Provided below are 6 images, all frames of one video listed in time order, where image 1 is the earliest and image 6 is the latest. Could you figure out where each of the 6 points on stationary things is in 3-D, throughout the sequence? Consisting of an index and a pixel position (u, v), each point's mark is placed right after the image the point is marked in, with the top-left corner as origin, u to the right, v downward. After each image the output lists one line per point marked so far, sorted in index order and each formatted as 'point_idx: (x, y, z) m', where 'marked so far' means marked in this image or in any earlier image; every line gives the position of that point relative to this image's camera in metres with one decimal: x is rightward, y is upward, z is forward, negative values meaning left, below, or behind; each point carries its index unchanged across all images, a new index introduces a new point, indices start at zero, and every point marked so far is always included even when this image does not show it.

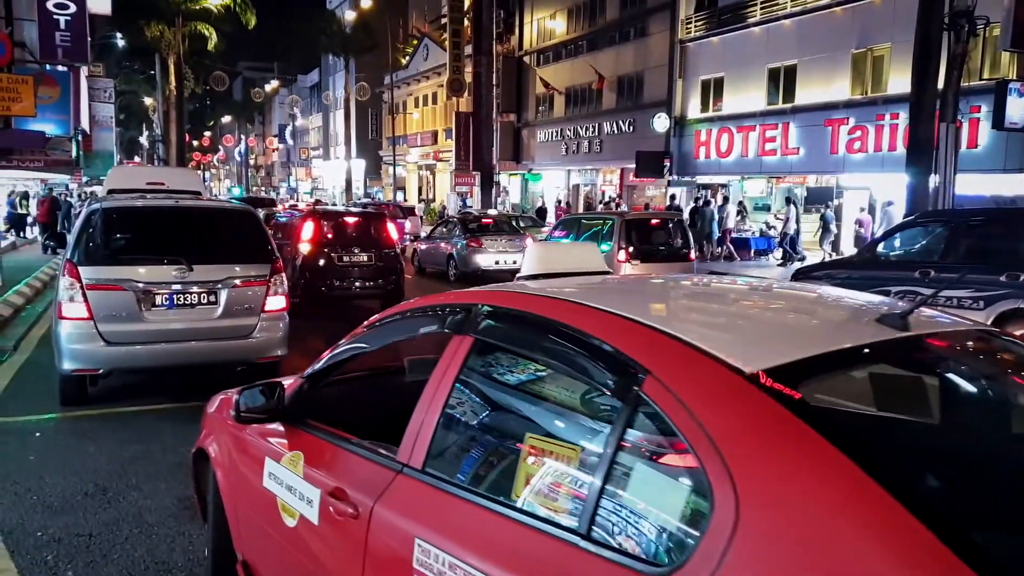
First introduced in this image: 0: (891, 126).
0: (+9.3, +4.0, +19.7) m
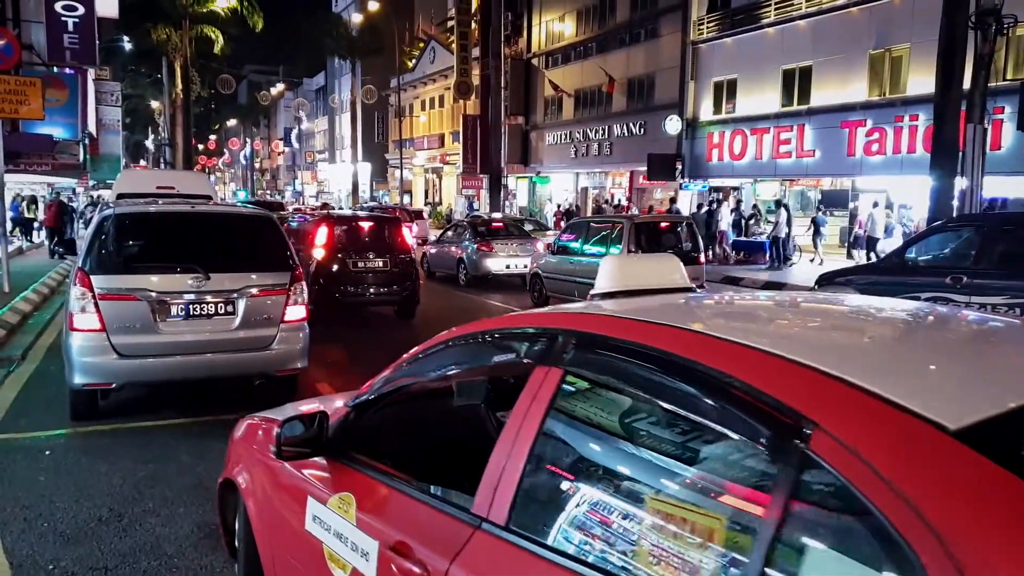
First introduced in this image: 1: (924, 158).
0: (+9.6, +3.9, +19.4) m
1: (+9.8, +3.1, +19.2) m
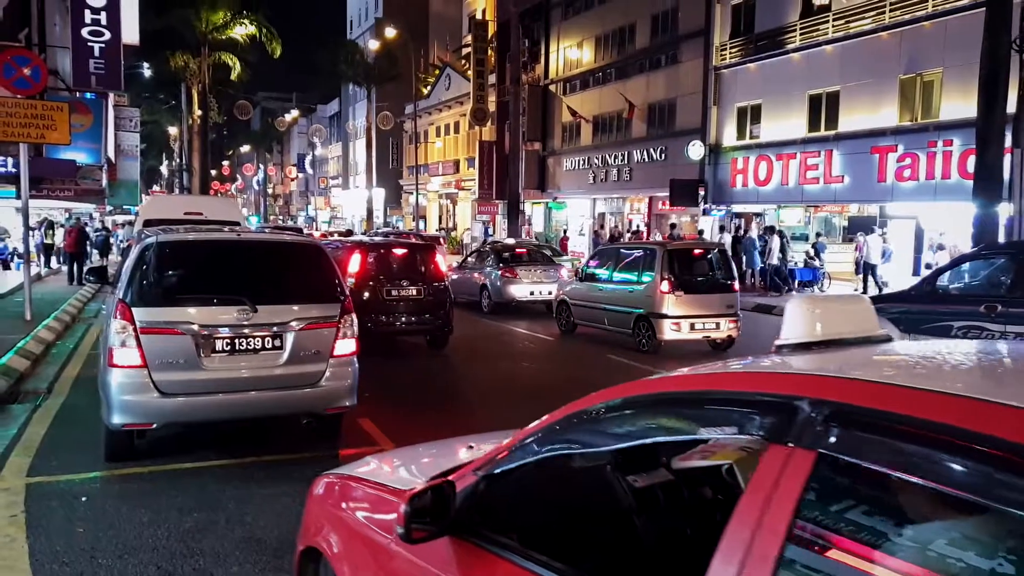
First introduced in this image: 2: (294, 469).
0: (+10.2, +3.2, +19.0) m
1: (+10.4, +2.4, +18.8) m
2: (-1.6, -1.3, +5.9) m
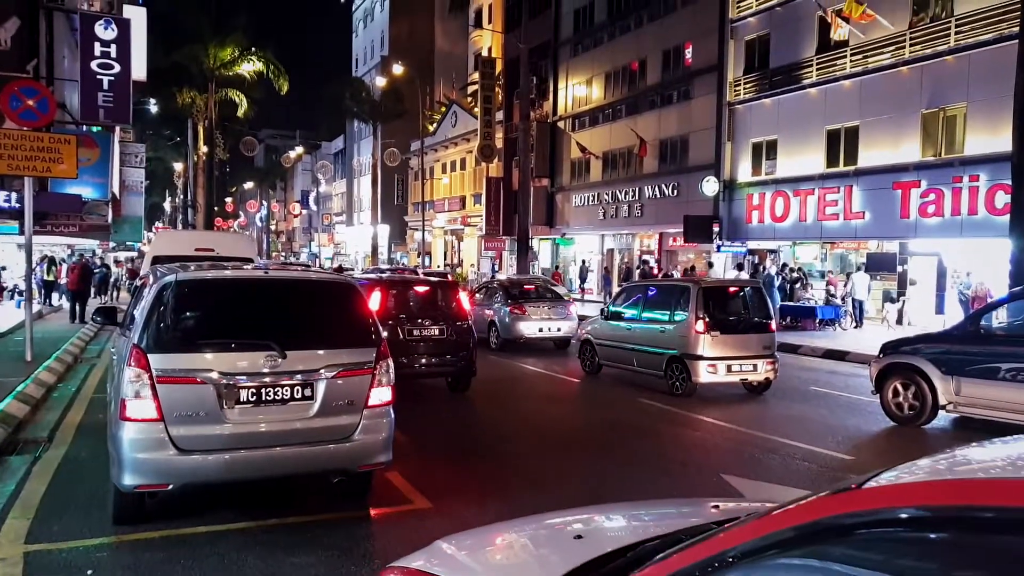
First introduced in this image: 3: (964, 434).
0: (+10.6, +2.3, +18.6) m
1: (+10.8, +1.6, +18.3) m
2: (-1.2, -1.6, +5.3) m
3: (+5.2, -1.7, +9.3) m
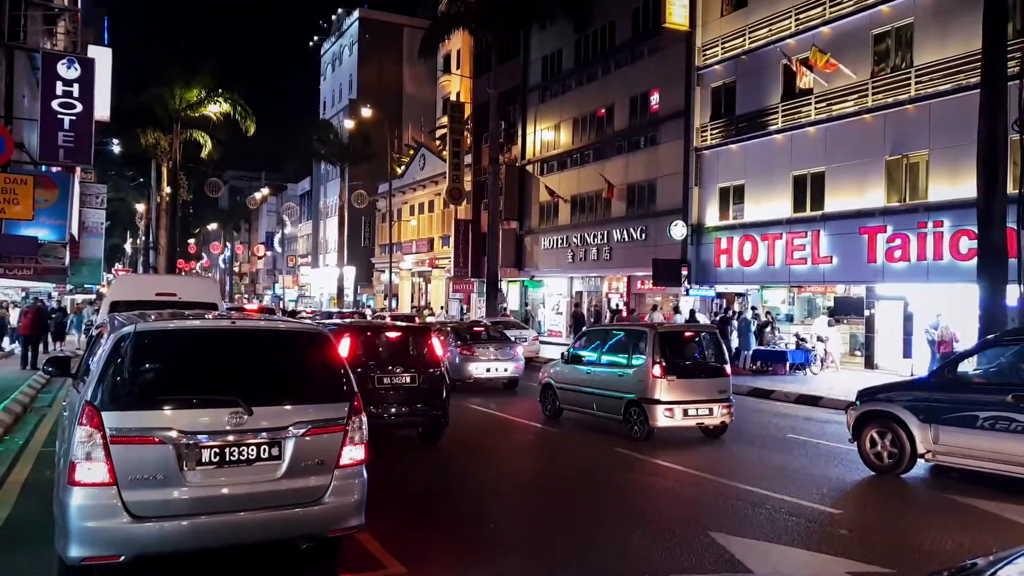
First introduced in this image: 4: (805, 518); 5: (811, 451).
0: (+9.9, +1.3, +18.9) m
1: (+10.1, +0.5, +18.6) m
2: (-1.3, -1.9, +4.9) m
3: (+4.9, -2.2, +9.1) m
4: (+2.7, -2.1, +7.3) m
5: (+4.1, -2.2, +11.0) m
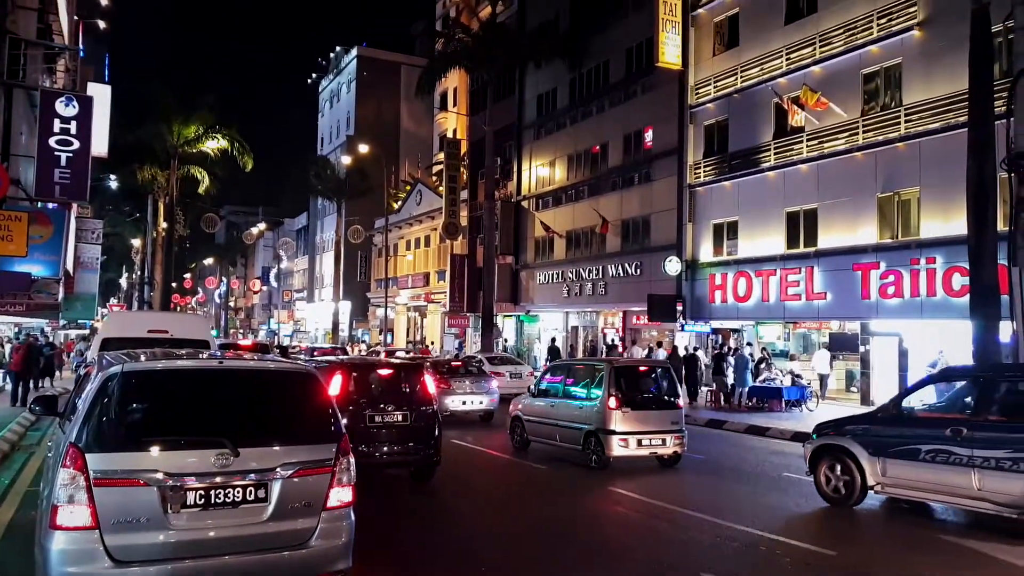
0: (+9.8, +0.4, +18.9) m
1: (+10.0, -0.3, +18.6) m
2: (-1.4, -2.2, +4.8) m
3: (+4.8, -2.6, +9.0) m
4: (+2.6, -2.4, +7.2) m
5: (+4.0, -2.7, +10.9) m
